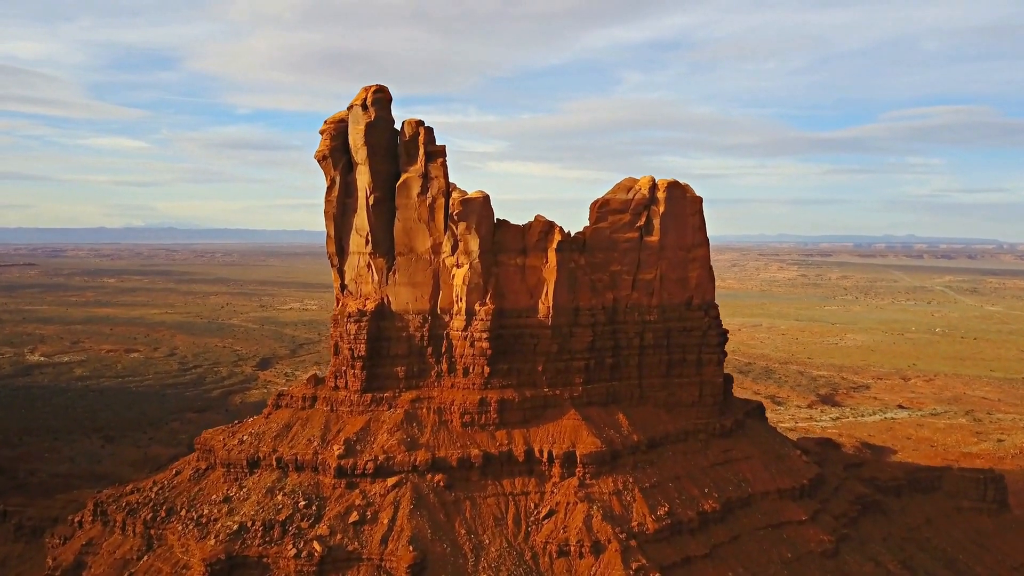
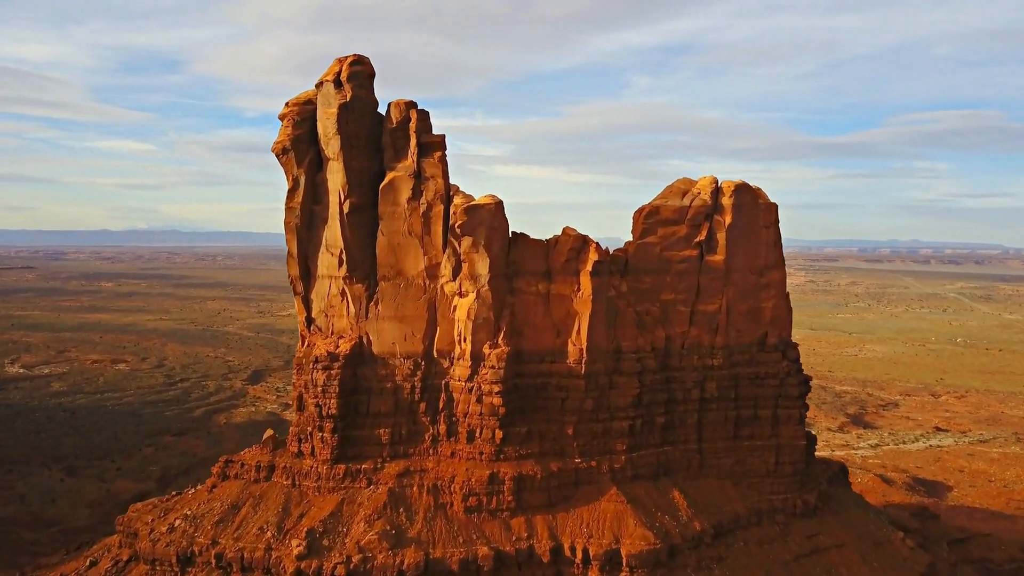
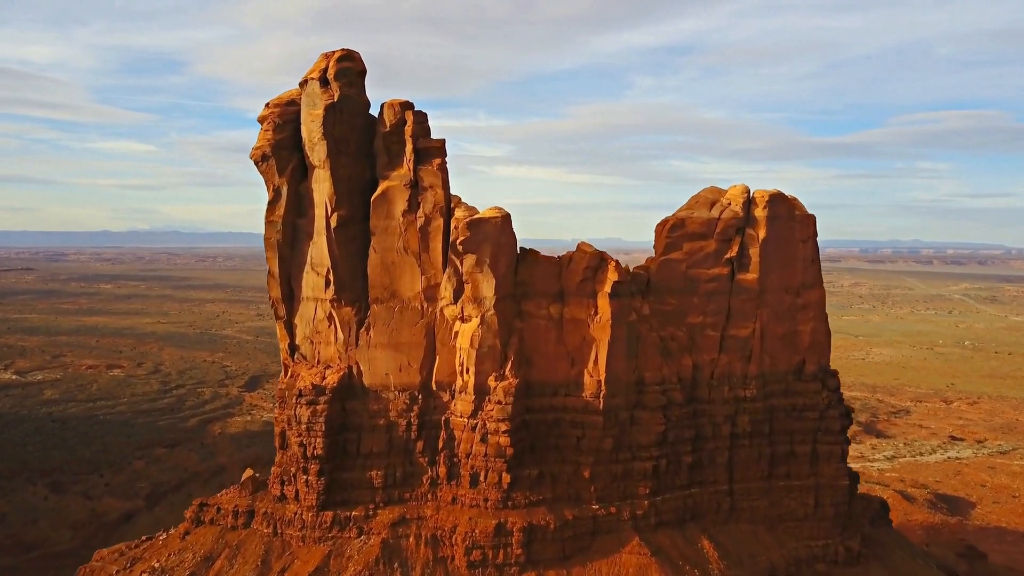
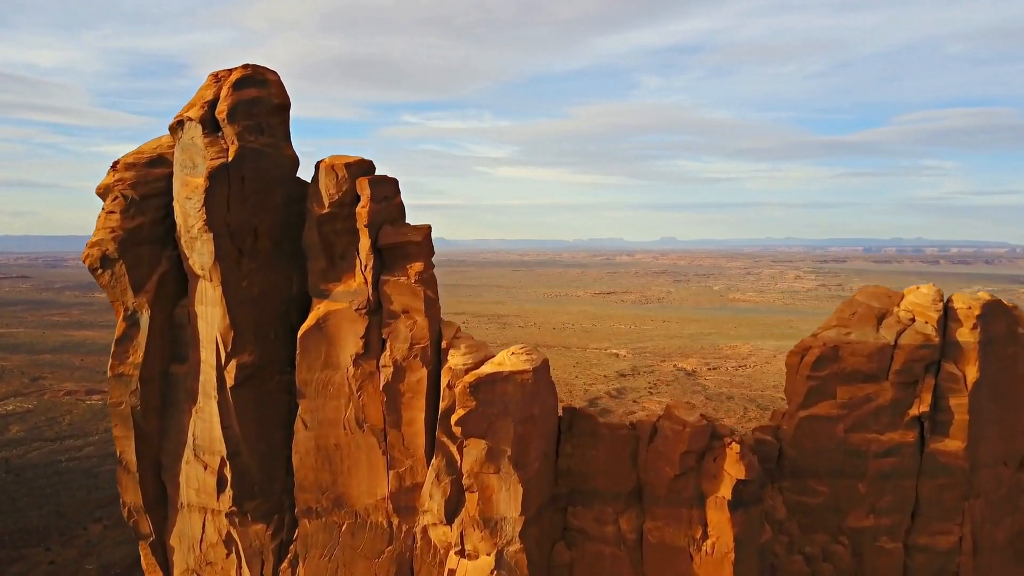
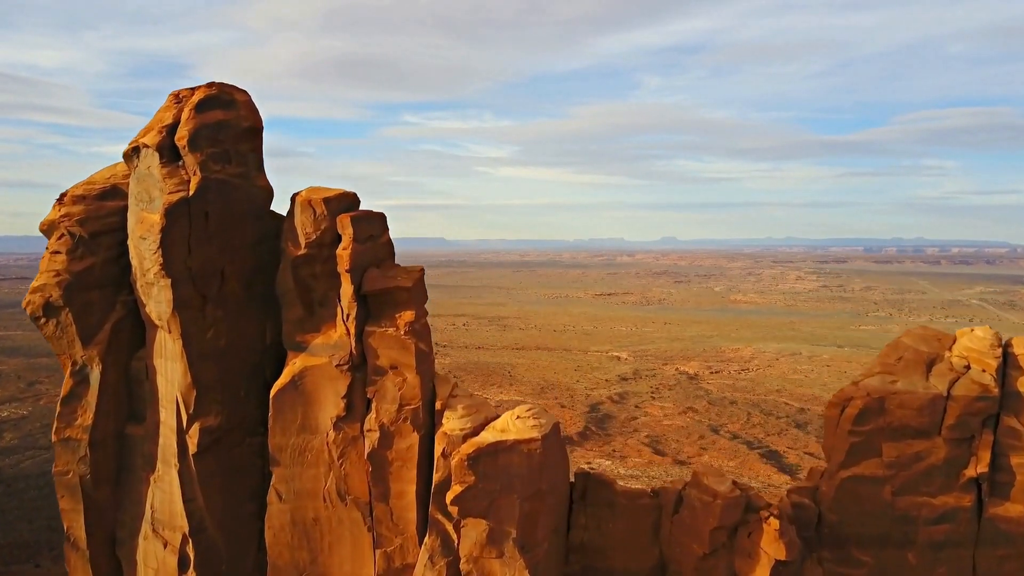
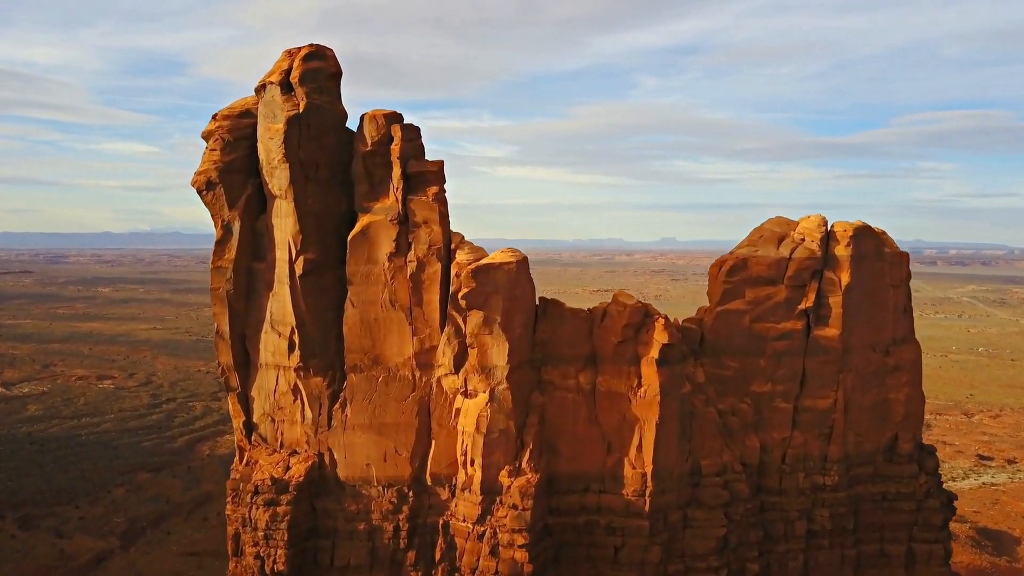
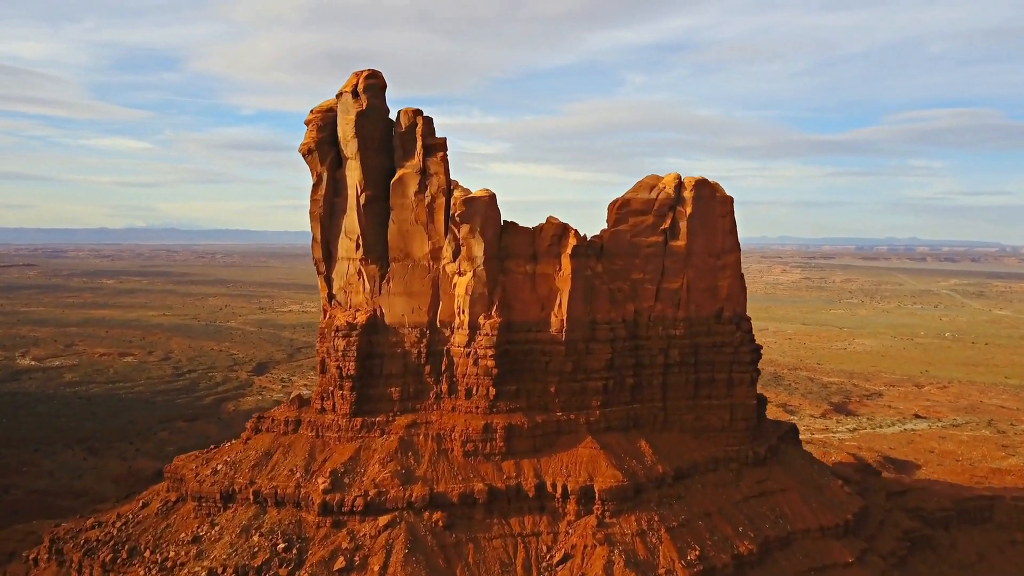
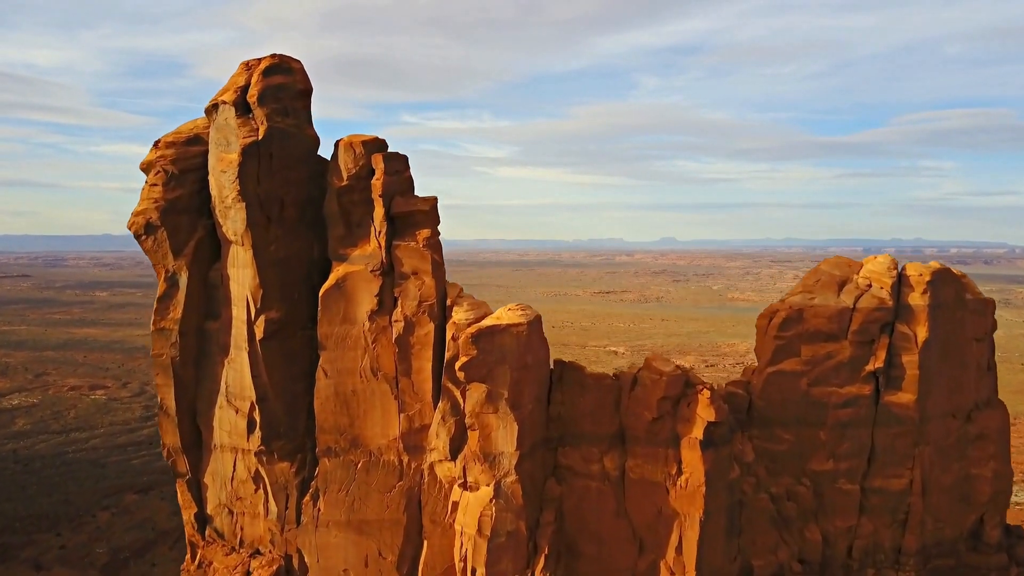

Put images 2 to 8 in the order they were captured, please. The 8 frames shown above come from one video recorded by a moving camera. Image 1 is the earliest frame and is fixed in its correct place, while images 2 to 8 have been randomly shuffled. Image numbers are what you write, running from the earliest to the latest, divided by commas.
7, 2, 3, 6, 8, 4, 5
